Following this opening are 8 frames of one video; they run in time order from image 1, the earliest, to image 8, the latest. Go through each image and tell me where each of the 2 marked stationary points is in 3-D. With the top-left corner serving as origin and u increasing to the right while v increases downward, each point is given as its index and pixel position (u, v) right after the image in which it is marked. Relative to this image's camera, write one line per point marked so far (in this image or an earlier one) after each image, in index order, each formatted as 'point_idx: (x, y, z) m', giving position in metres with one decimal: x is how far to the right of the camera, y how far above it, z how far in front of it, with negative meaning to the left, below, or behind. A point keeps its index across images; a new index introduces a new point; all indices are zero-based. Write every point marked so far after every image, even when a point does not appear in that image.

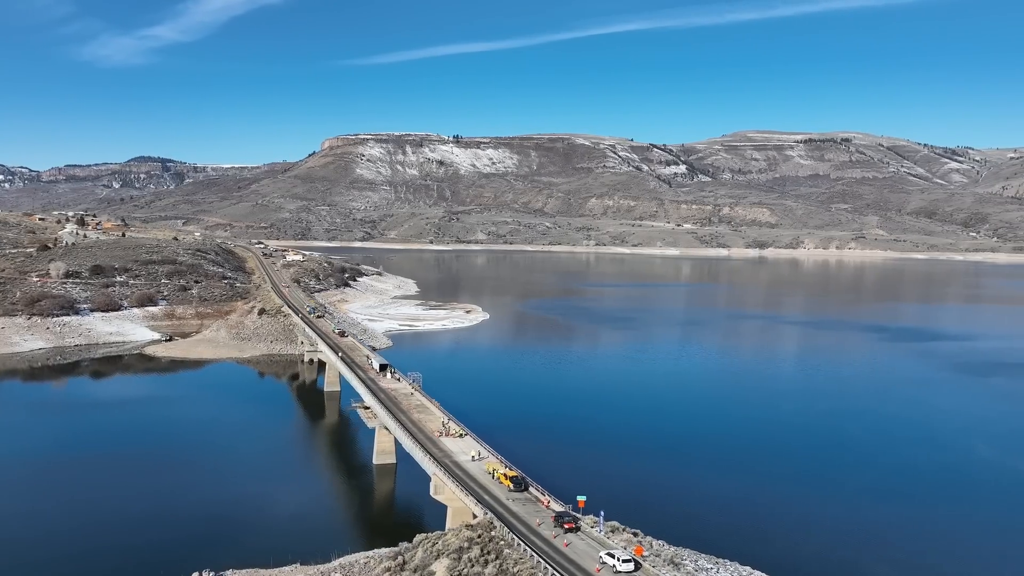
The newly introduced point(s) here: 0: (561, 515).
0: (+1.2, -4.8, +19.4) m
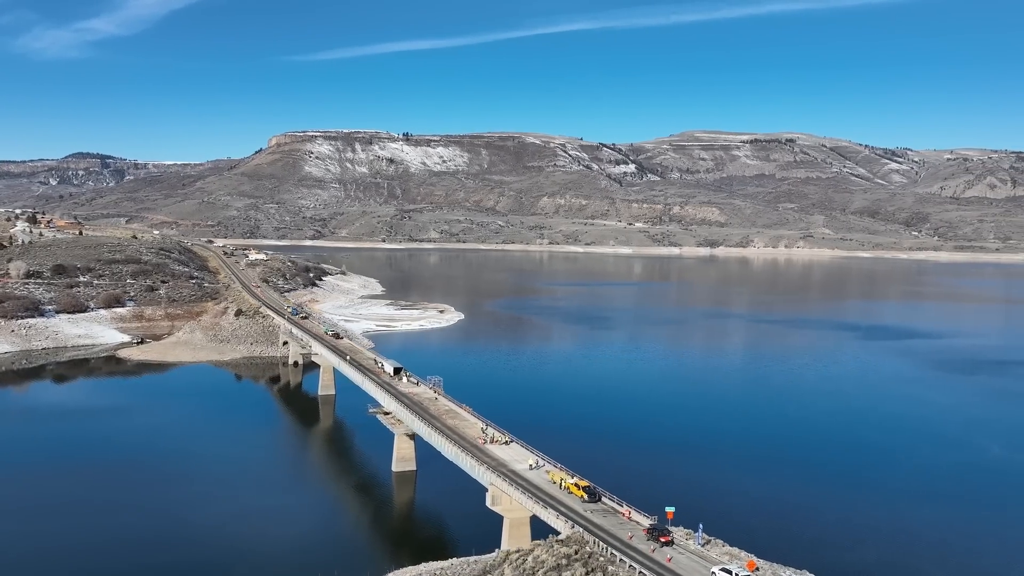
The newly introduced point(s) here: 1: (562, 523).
0: (+2.9, -4.9, +18.7) m
1: (+1.1, -4.9, +19.1) m
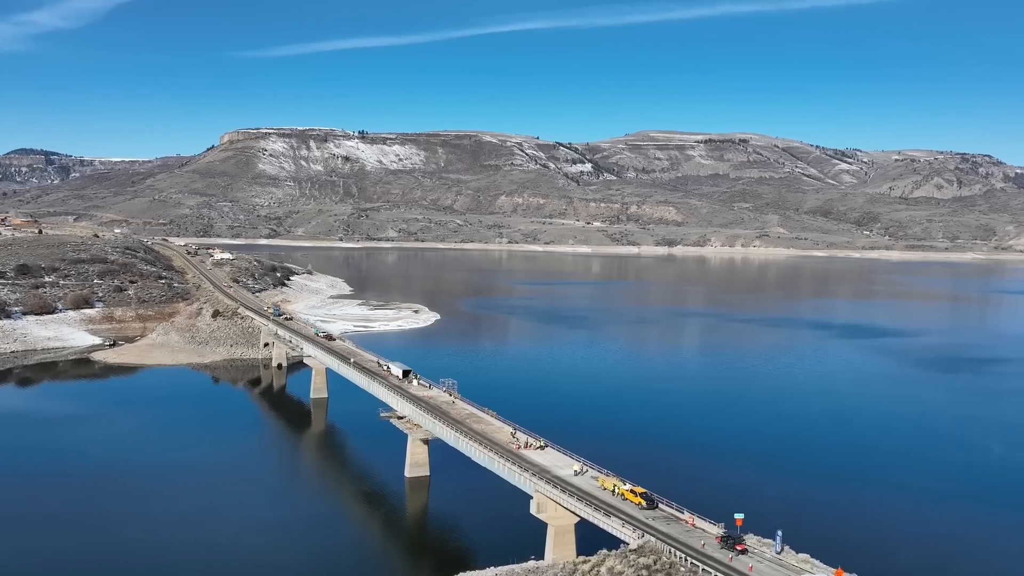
0: (+4.2, -4.9, +18.2) m
1: (+2.4, -4.9, +18.5) m
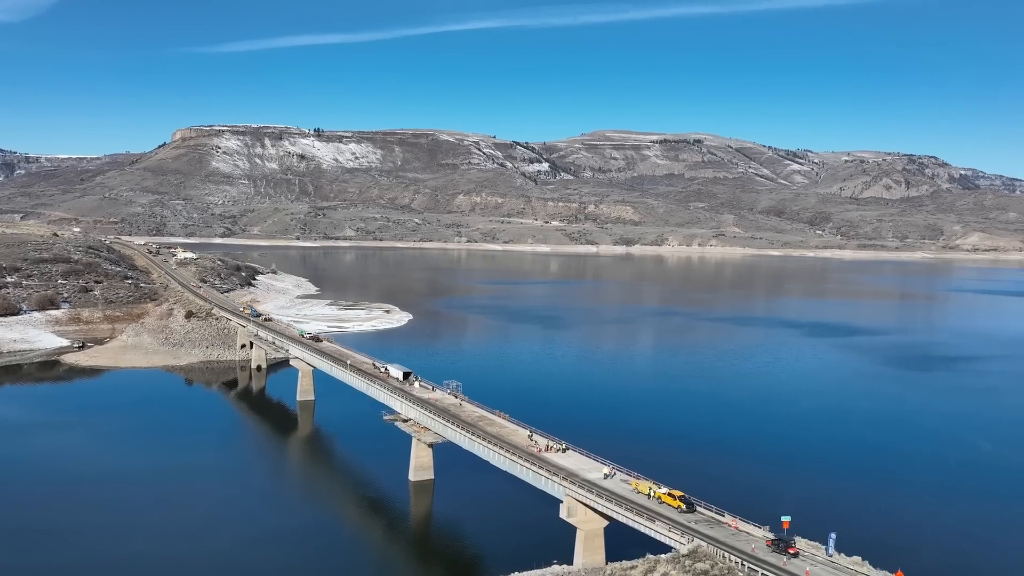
0: (+5.1, -5.0, +18.1) m
1: (+3.2, -5.0, +18.4) m
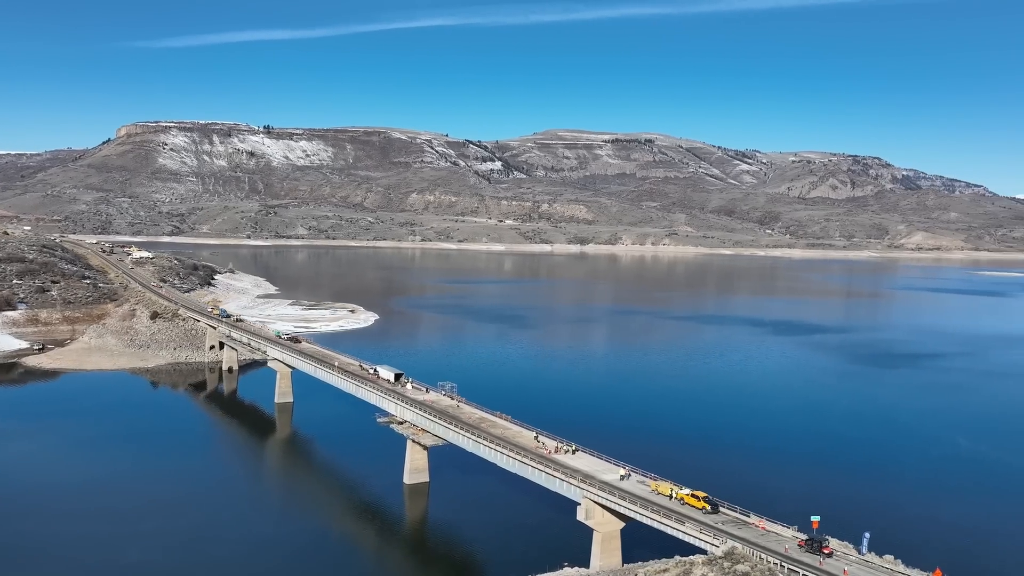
0: (+5.8, -5.0, +18.2) m
1: (+3.9, -5.0, +18.3) m
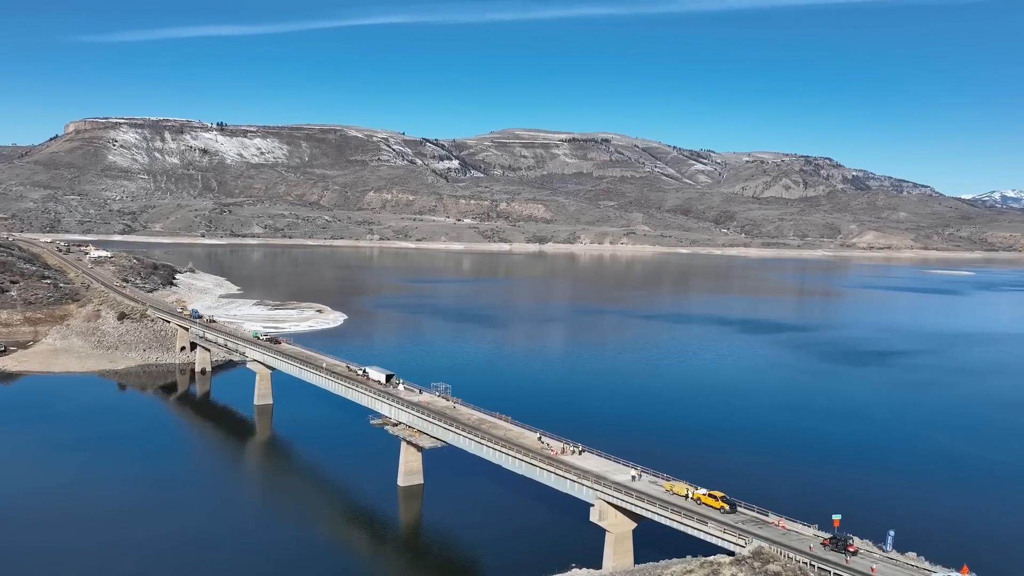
0: (+6.2, -5.0, +18.3) m
1: (+4.3, -5.0, +18.4) m
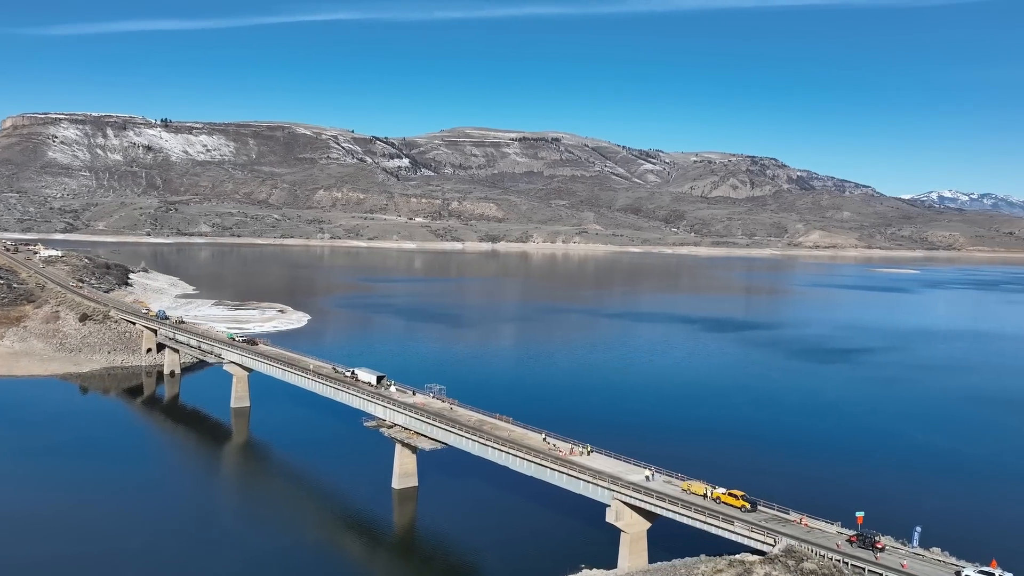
0: (+6.8, -5.0, +18.5) m
1: (+4.9, -5.0, +18.5) m
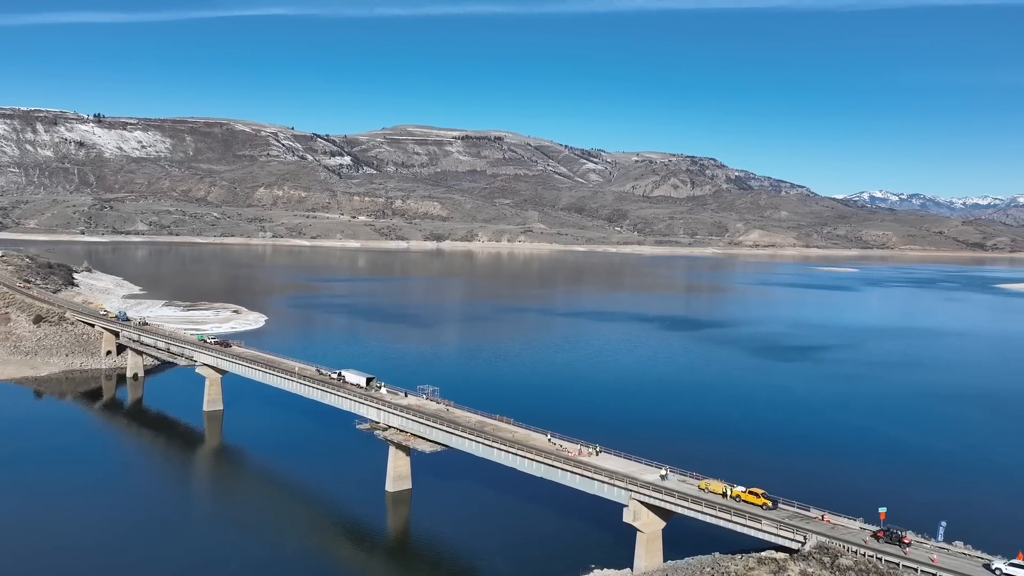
0: (+7.4, -5.0, +18.9) m
1: (+5.5, -5.0, +18.7) m
